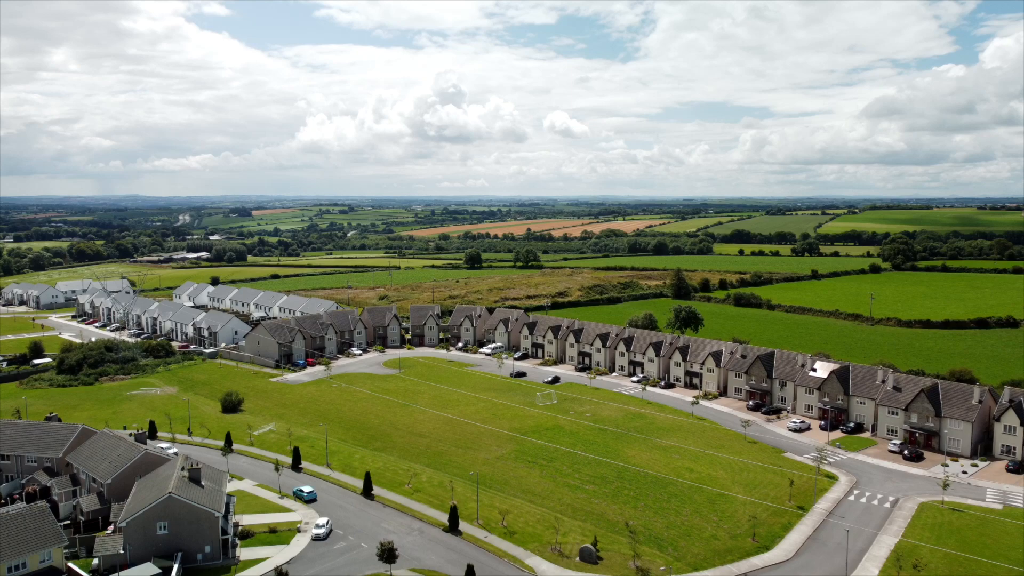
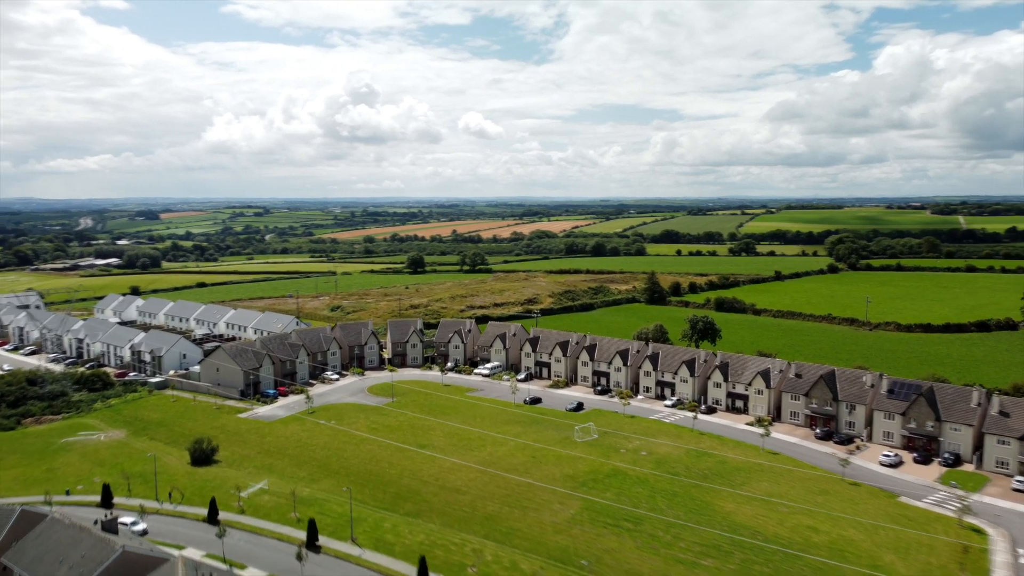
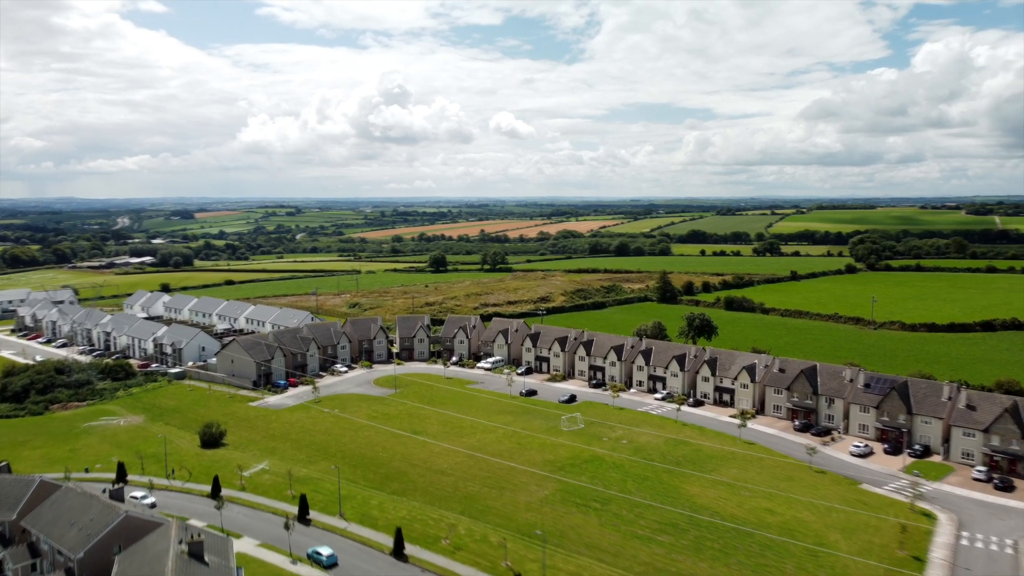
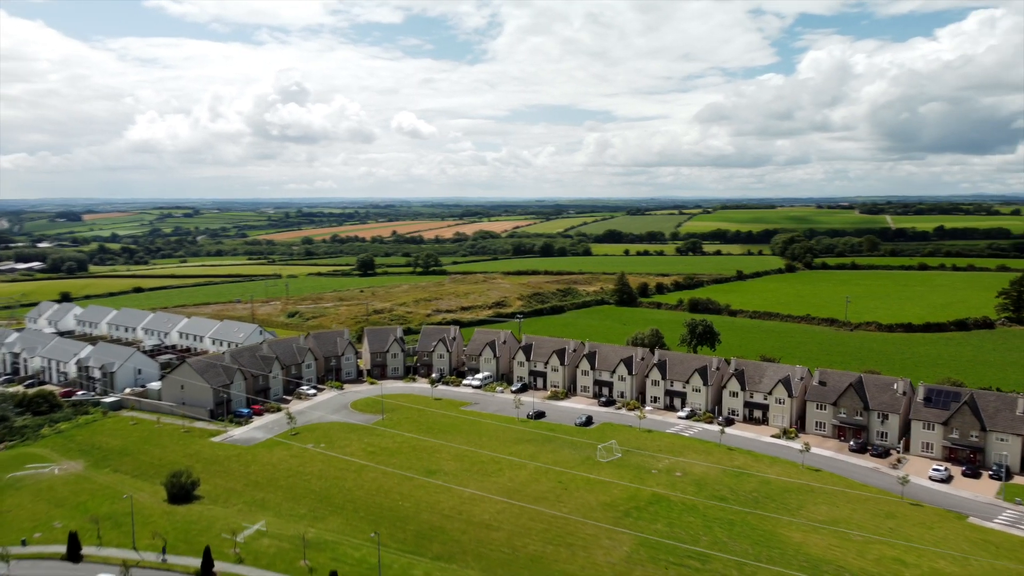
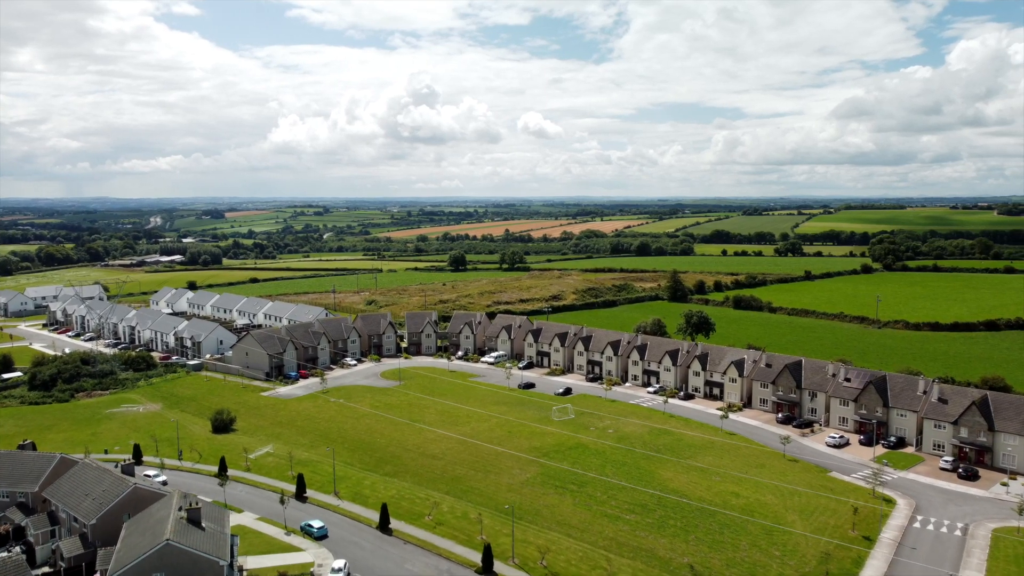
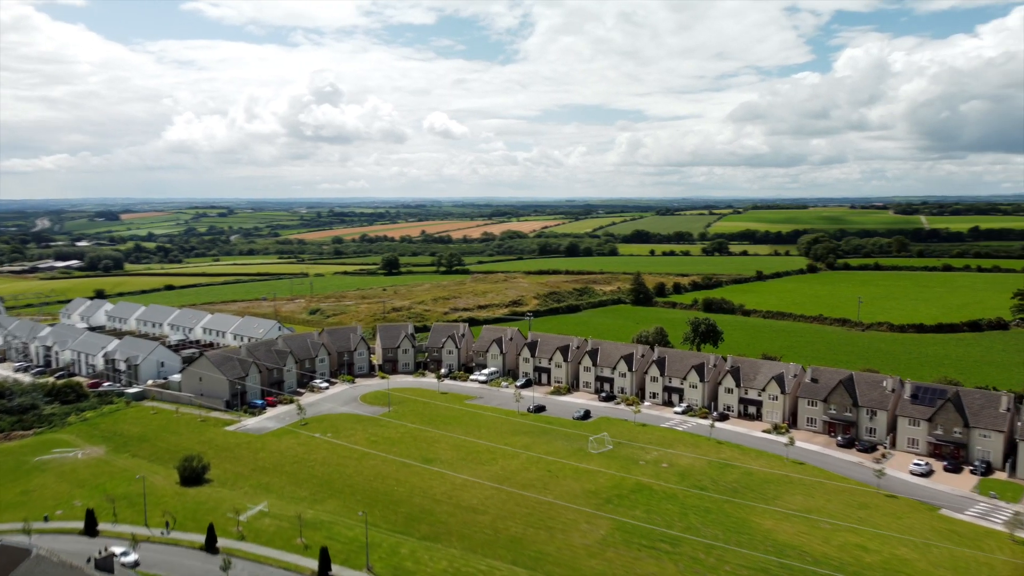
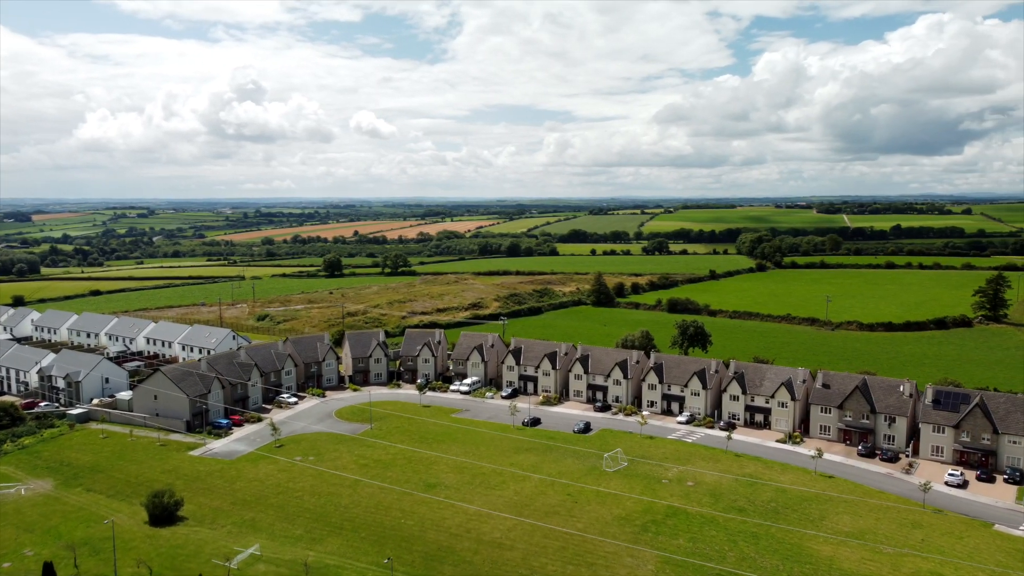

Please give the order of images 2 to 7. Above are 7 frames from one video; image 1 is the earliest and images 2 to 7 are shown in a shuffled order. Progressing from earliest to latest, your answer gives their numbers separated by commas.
5, 3, 2, 6, 4, 7
